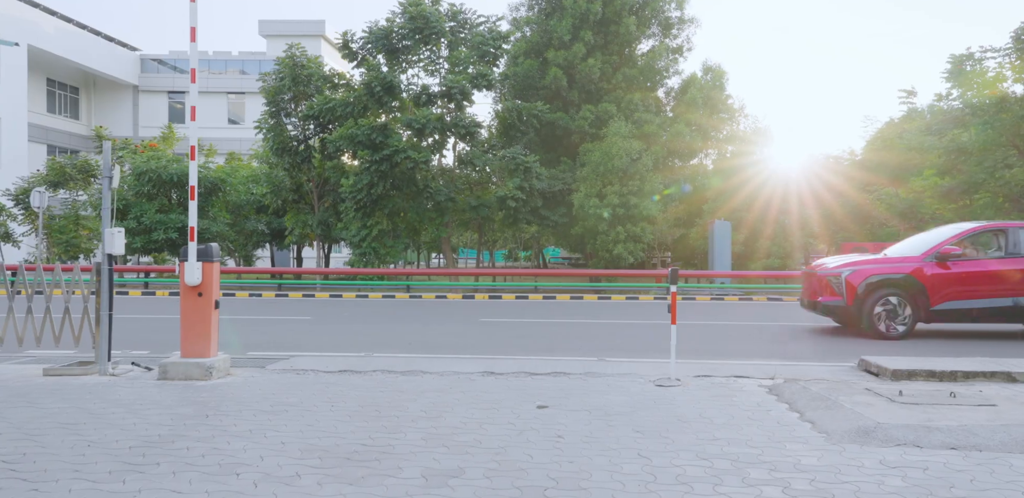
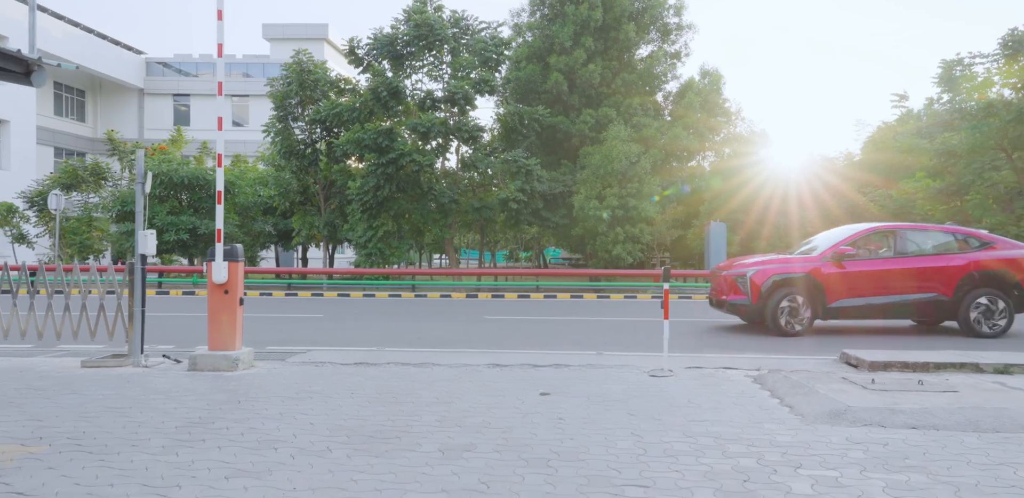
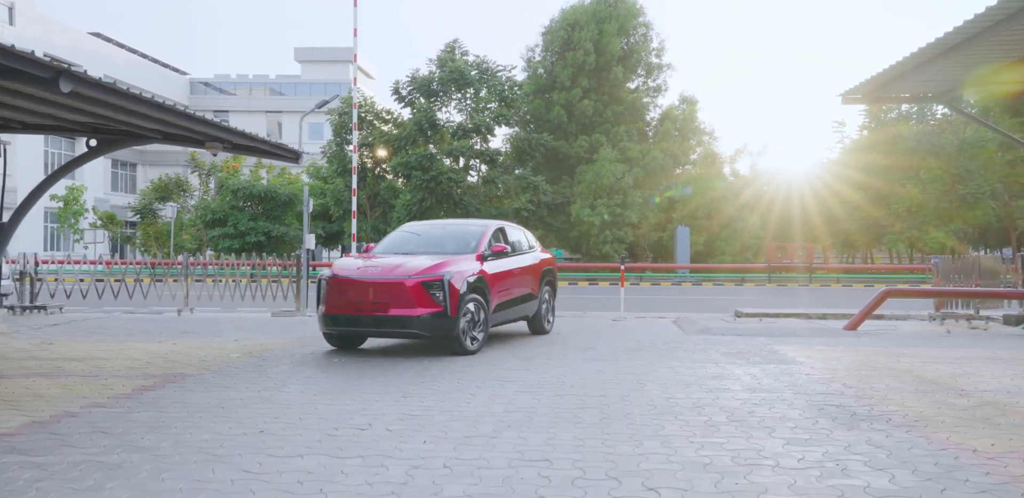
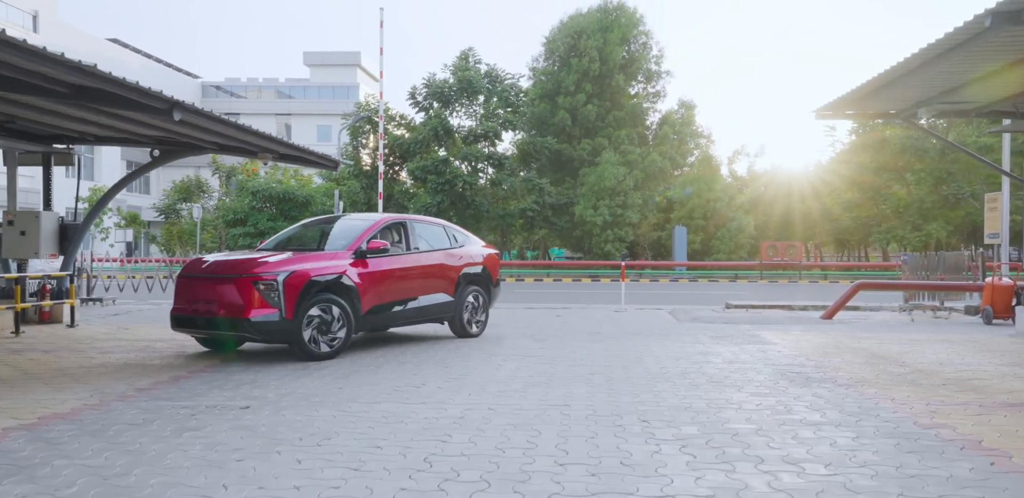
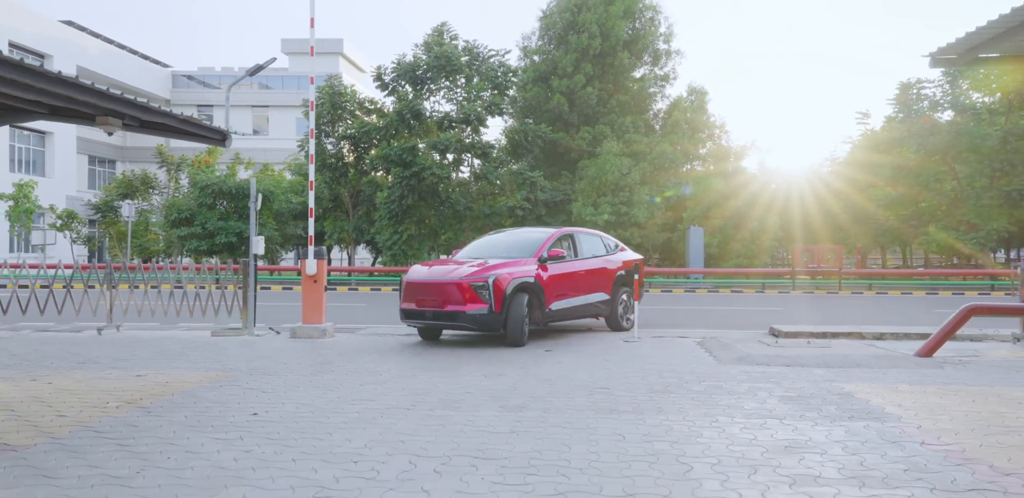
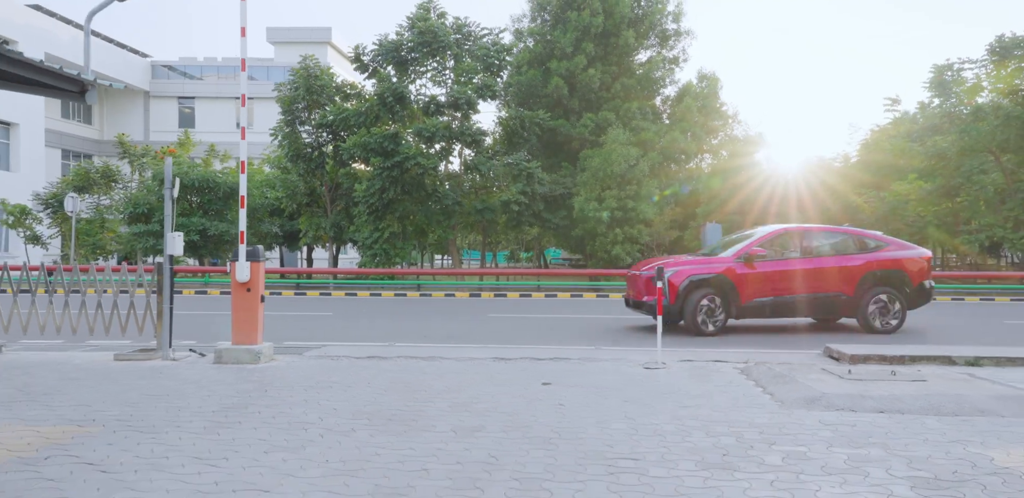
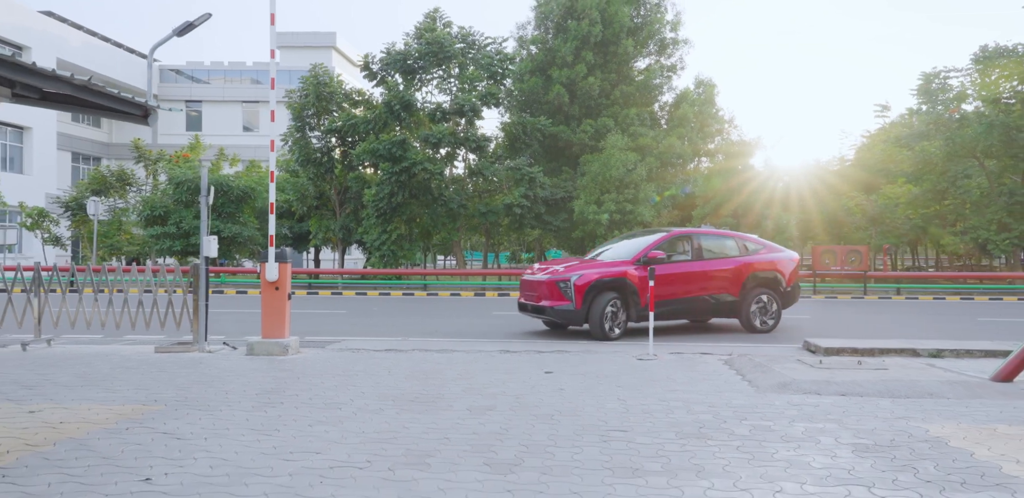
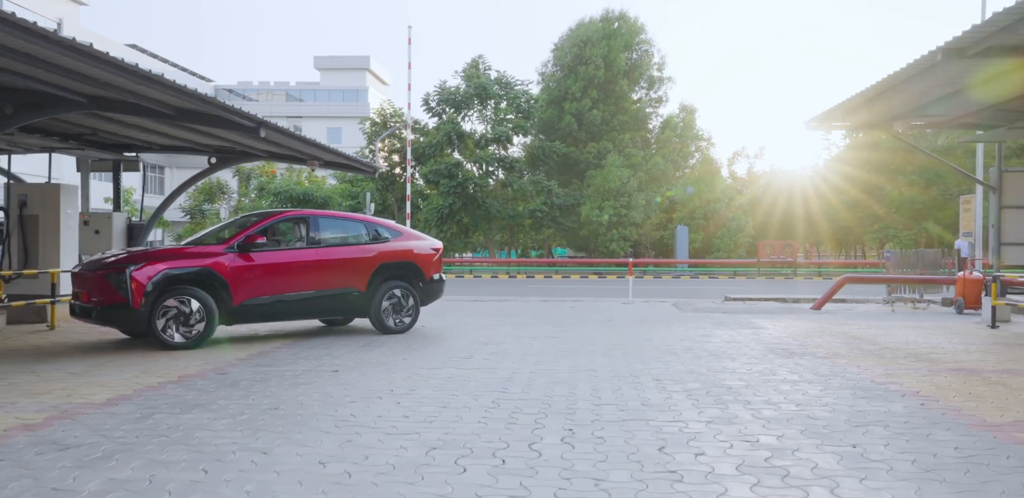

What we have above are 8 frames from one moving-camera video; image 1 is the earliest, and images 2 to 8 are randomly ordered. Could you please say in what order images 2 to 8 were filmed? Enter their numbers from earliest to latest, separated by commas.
2, 6, 7, 5, 3, 4, 8
